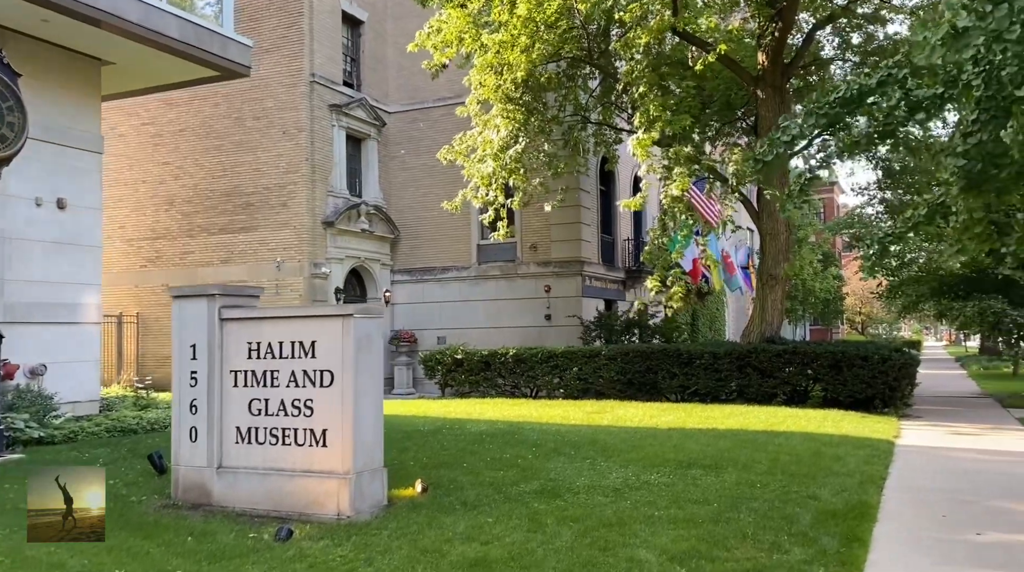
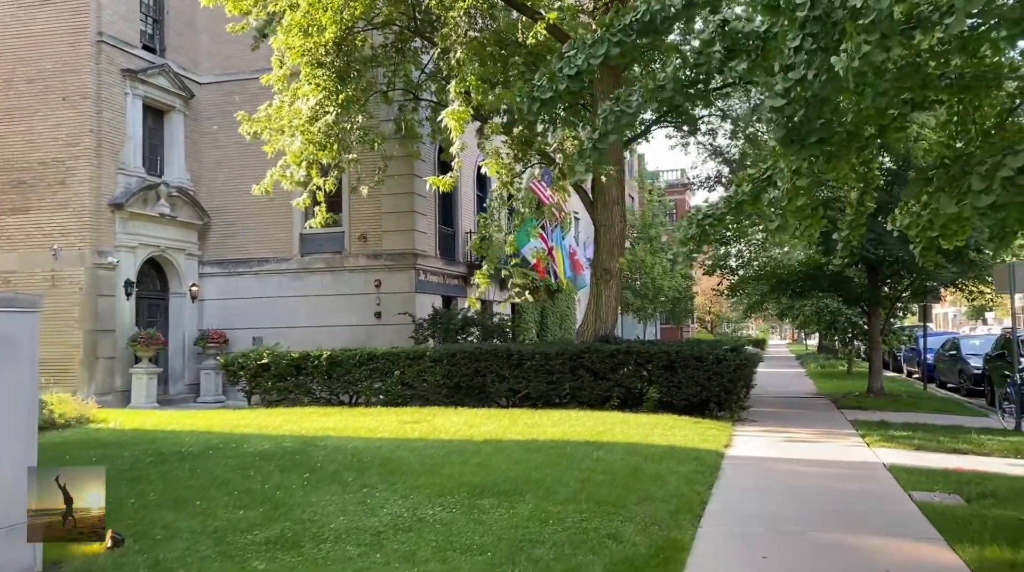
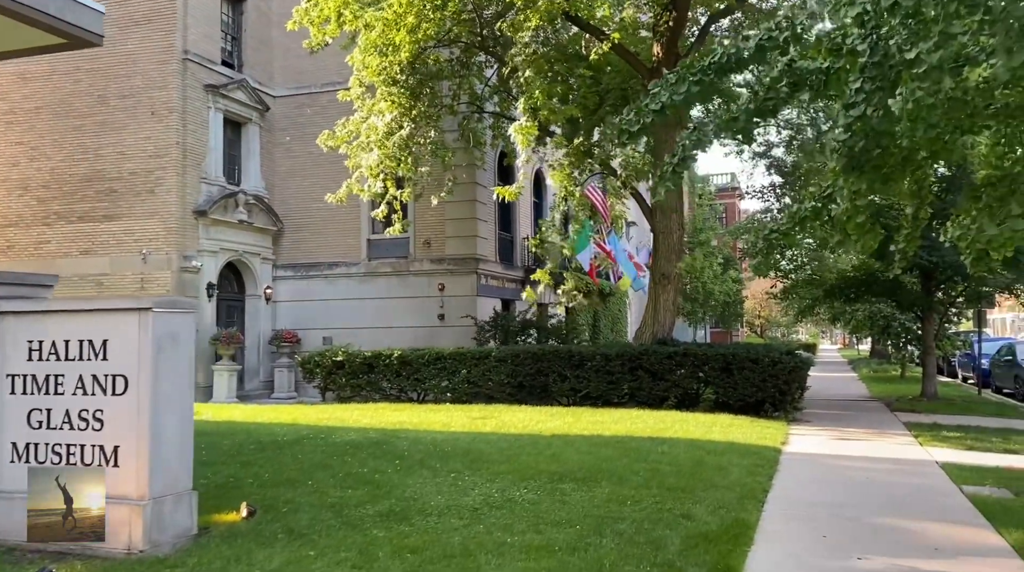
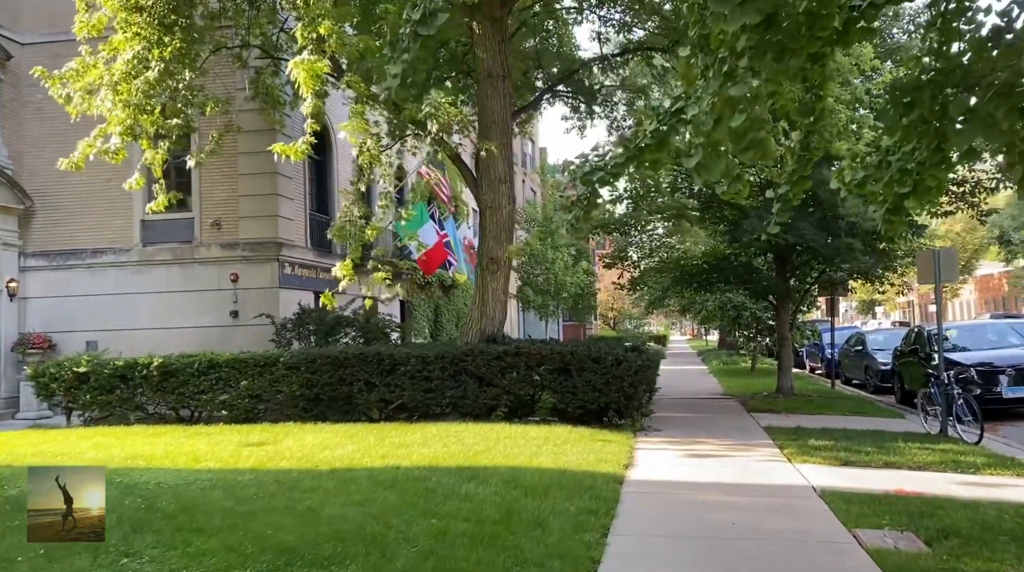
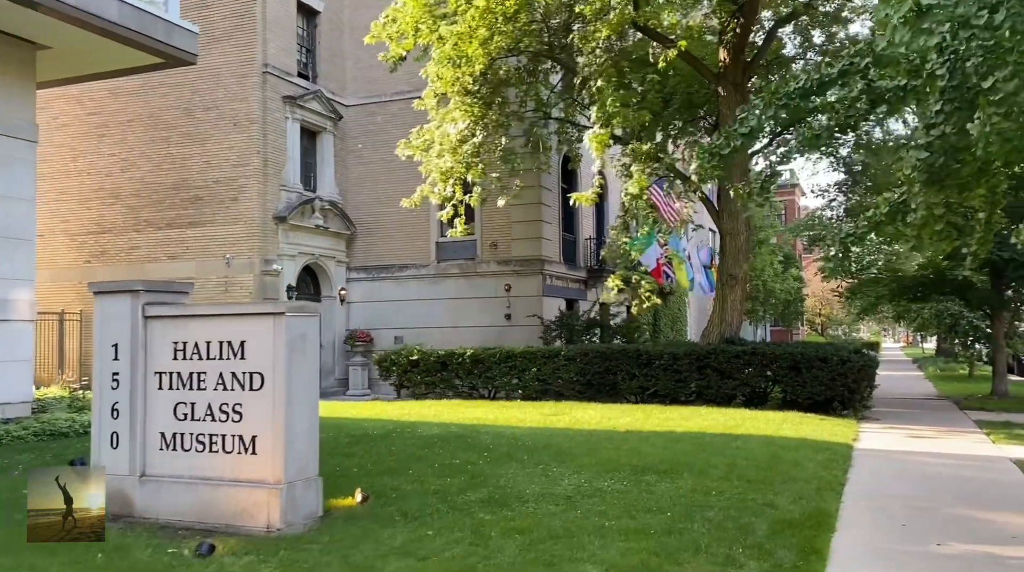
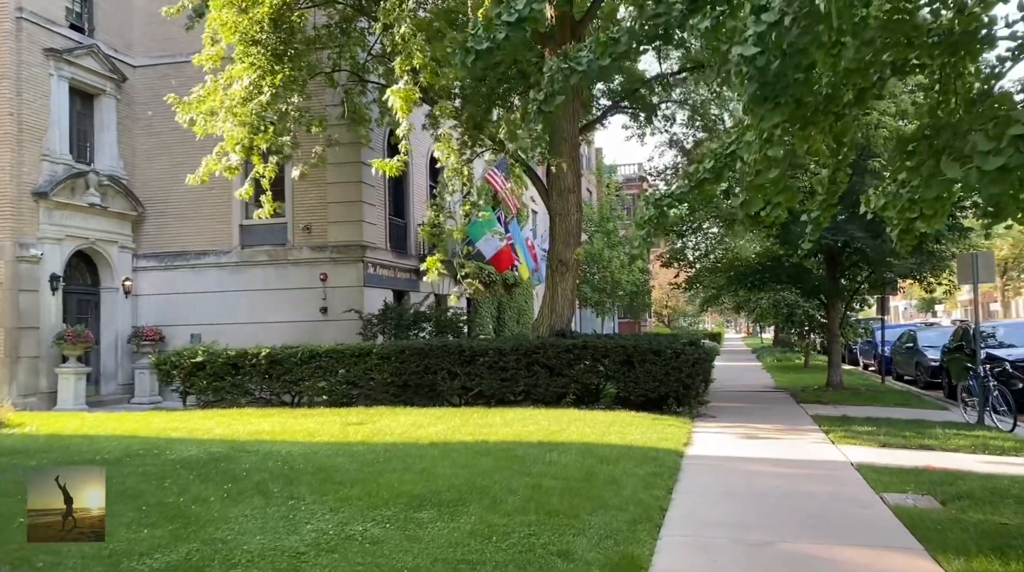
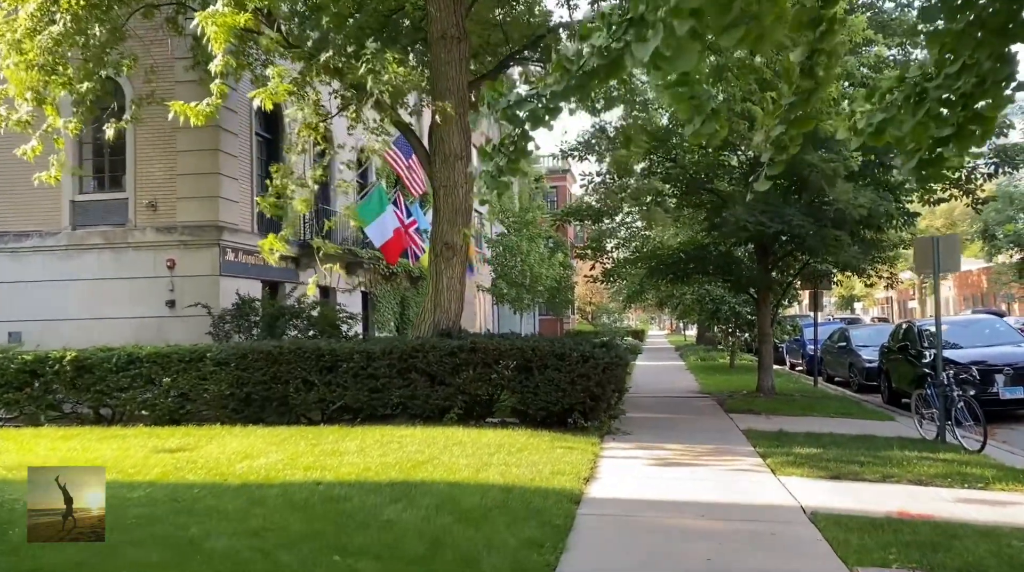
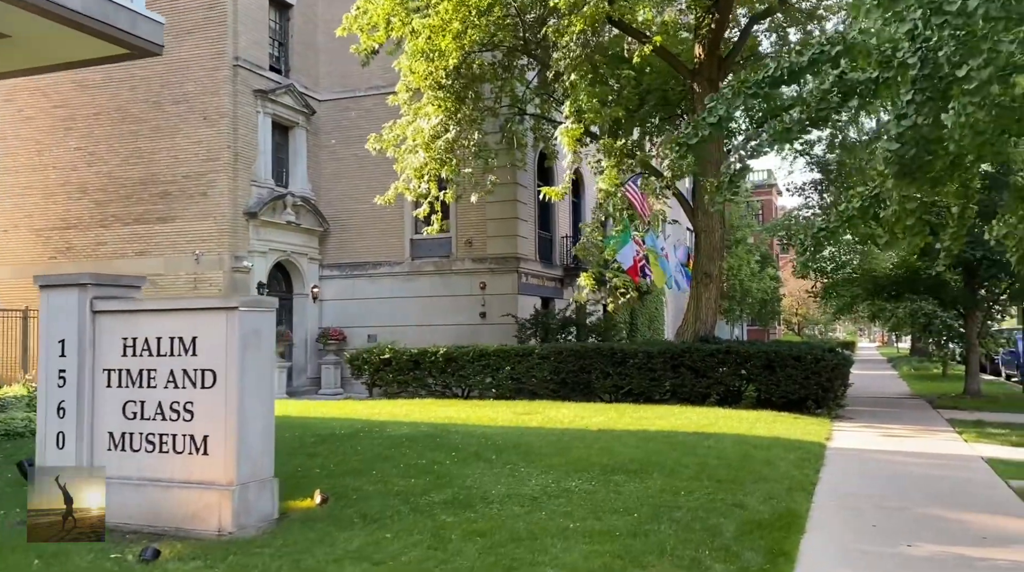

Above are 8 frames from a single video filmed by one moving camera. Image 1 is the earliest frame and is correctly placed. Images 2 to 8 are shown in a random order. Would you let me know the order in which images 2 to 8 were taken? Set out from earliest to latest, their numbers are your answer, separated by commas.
5, 8, 3, 2, 6, 4, 7
